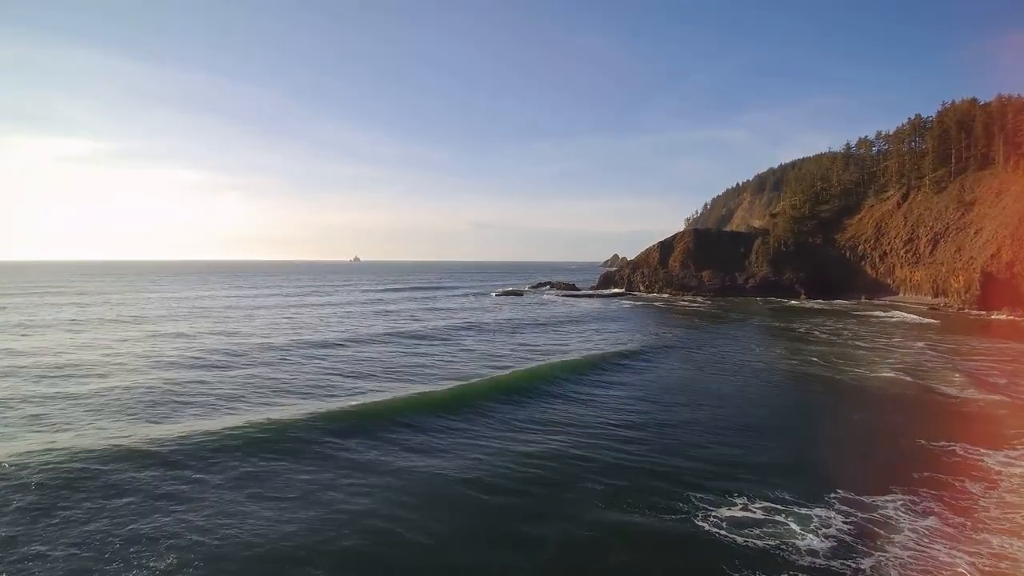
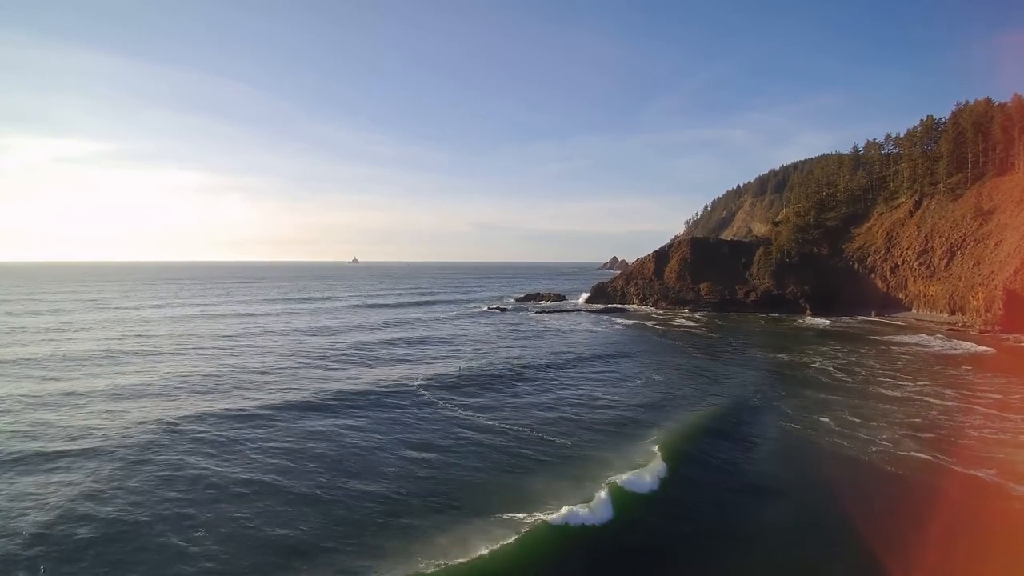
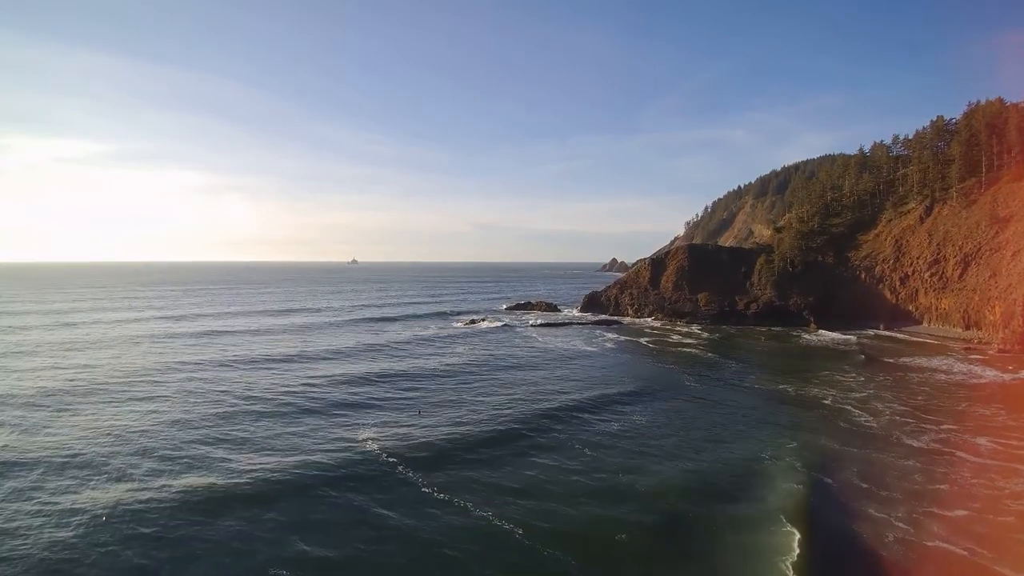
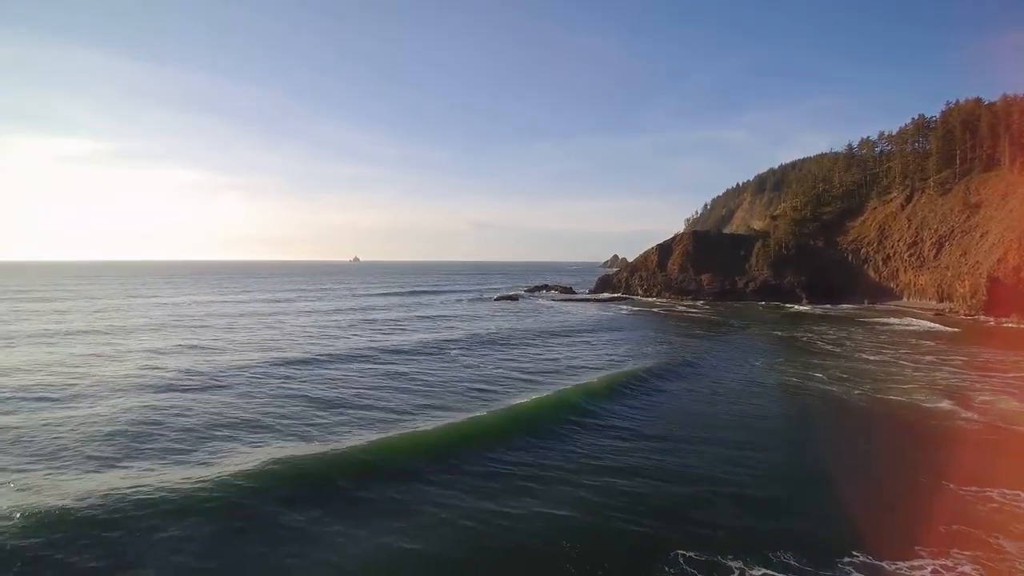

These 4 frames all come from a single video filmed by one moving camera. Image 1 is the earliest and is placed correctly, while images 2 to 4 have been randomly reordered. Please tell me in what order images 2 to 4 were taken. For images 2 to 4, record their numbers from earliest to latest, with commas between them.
4, 2, 3
